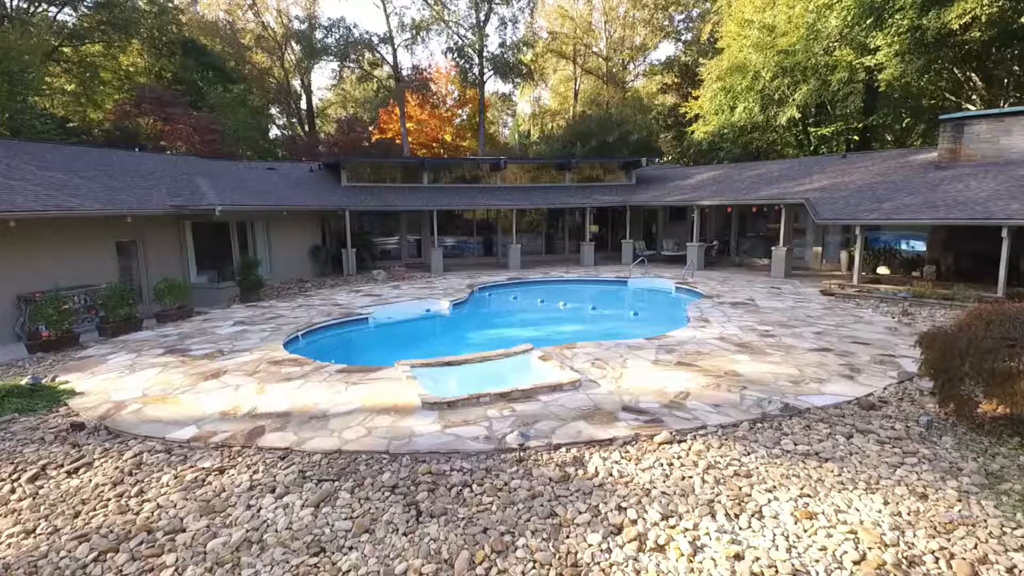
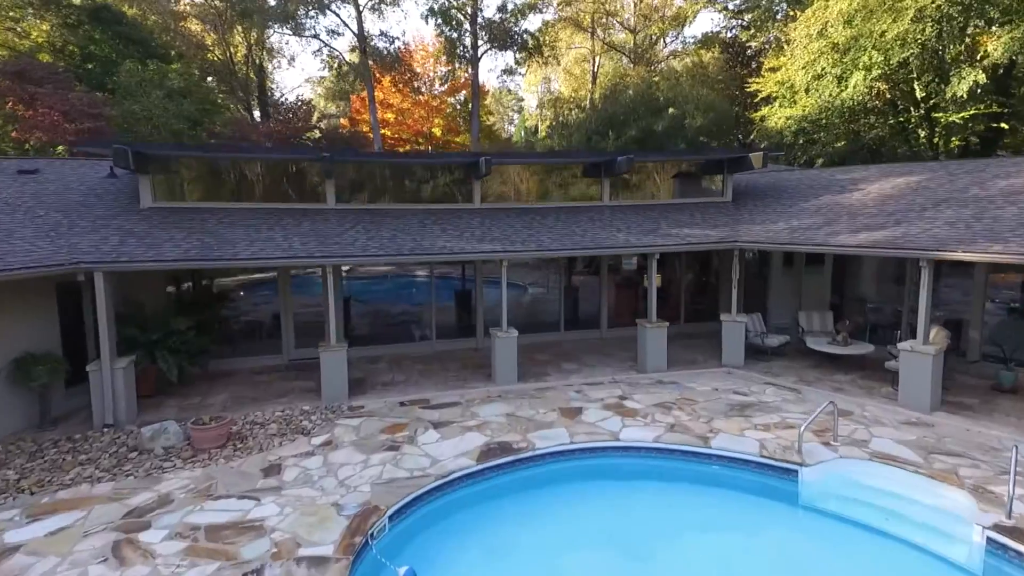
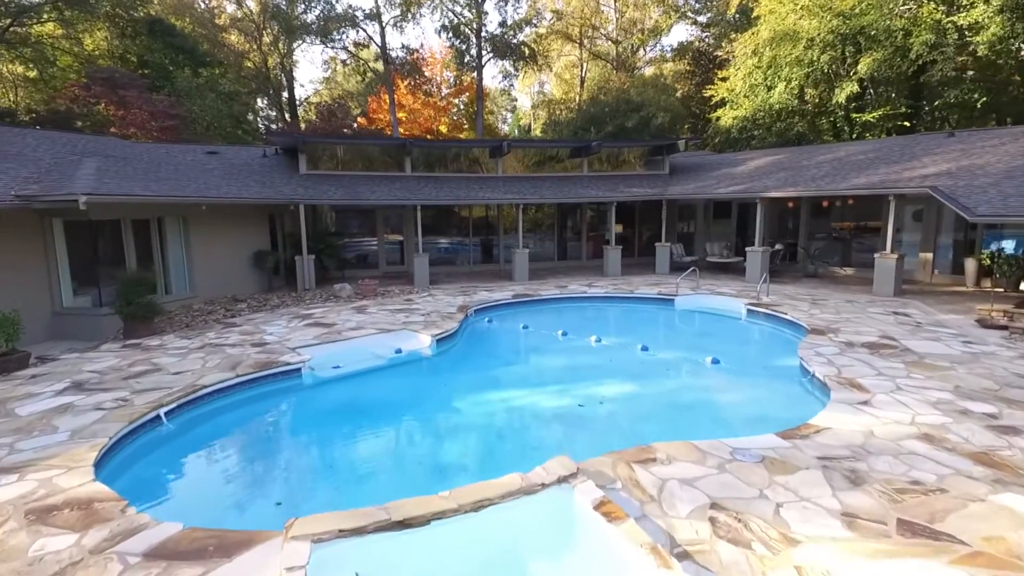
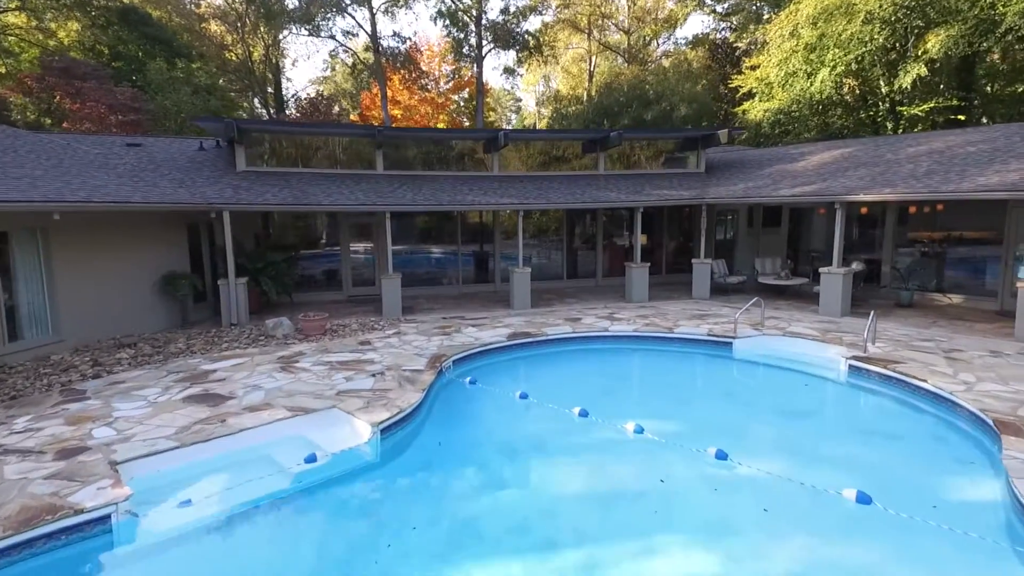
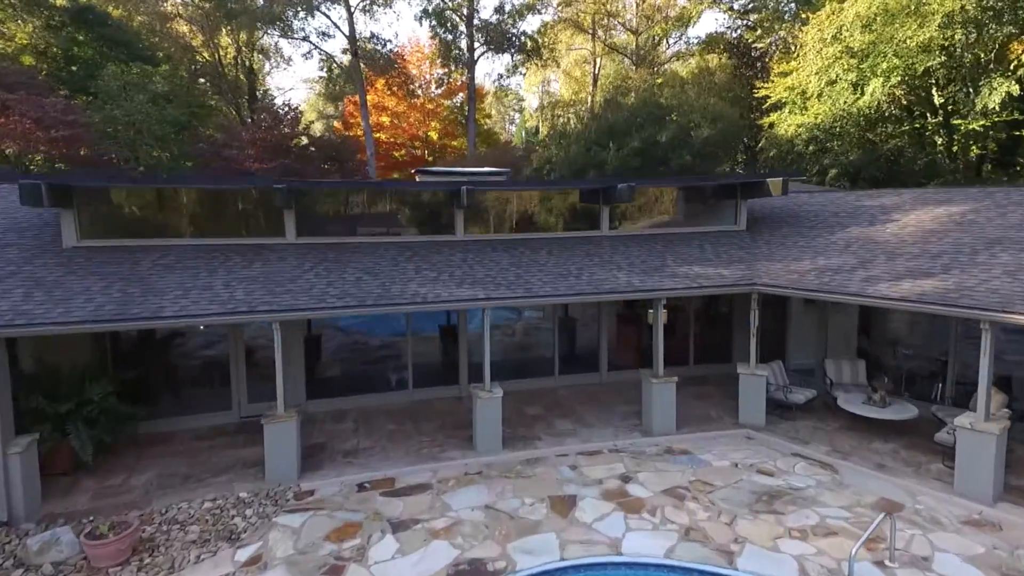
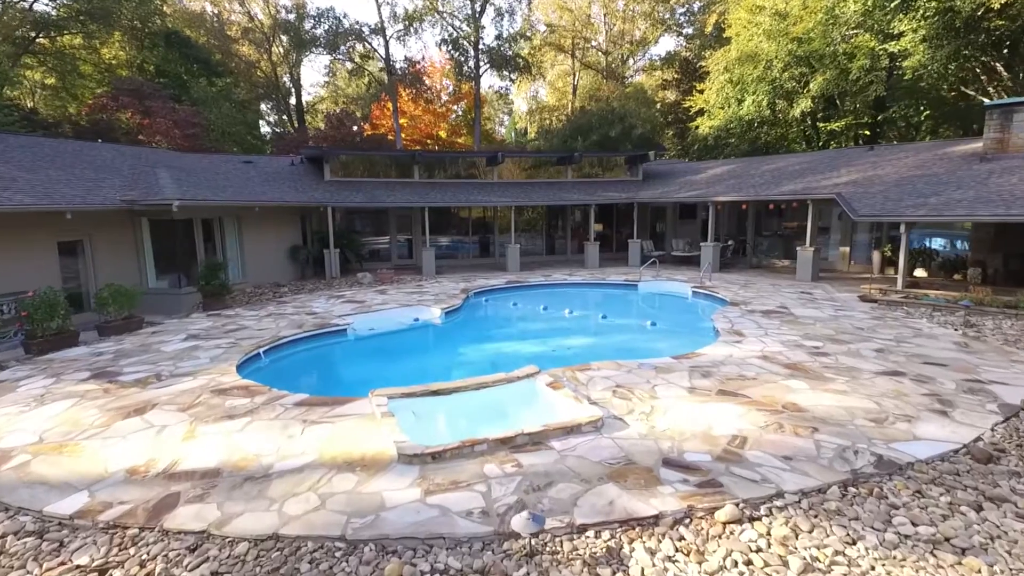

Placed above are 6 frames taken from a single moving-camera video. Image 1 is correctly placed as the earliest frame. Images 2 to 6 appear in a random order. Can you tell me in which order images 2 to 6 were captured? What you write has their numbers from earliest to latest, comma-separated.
6, 3, 4, 2, 5
